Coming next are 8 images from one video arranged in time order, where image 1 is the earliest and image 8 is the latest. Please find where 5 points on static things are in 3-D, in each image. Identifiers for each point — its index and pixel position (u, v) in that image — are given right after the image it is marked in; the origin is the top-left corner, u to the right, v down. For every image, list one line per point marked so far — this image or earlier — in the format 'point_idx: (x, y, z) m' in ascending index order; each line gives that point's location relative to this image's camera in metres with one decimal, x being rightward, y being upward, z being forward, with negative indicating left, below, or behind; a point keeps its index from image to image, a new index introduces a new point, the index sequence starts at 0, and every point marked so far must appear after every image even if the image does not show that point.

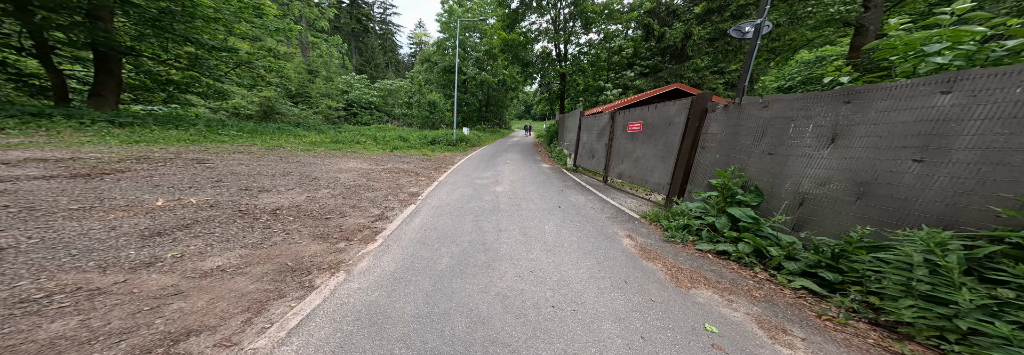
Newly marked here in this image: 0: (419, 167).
0: (-3.5, +0.4, +9.0) m
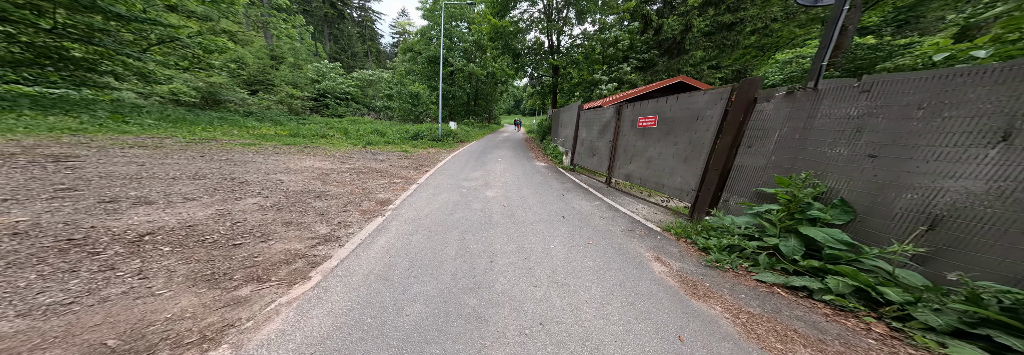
0: (-3.8, +0.4, +7.7) m
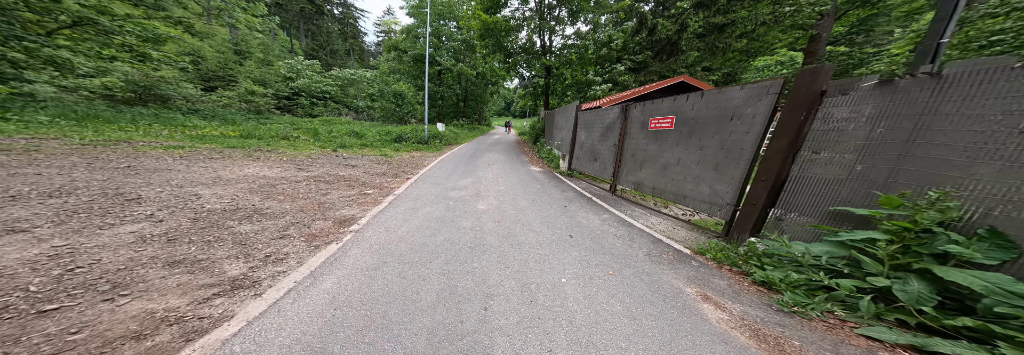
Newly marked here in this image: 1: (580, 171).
0: (-4.0, +0.2, +6.6) m
1: (+2.2, +0.2, +7.8) m
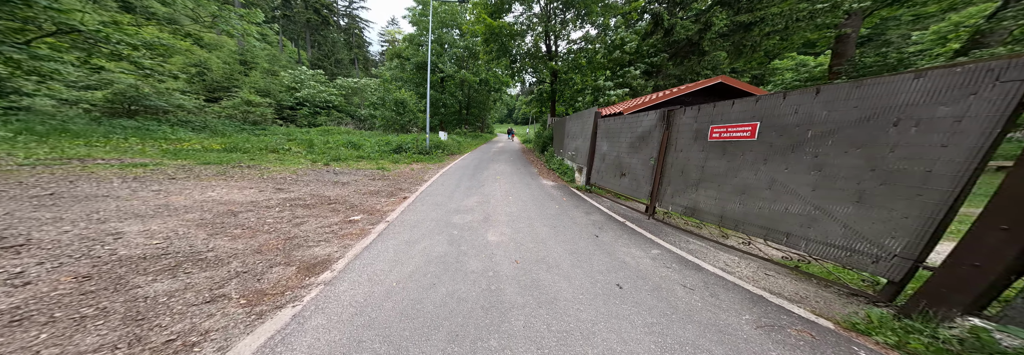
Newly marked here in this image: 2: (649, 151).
0: (-3.6, -0.3, +5.7) m
1: (+2.6, -0.2, +6.8) m
2: (+2.5, +0.5, +4.5) m
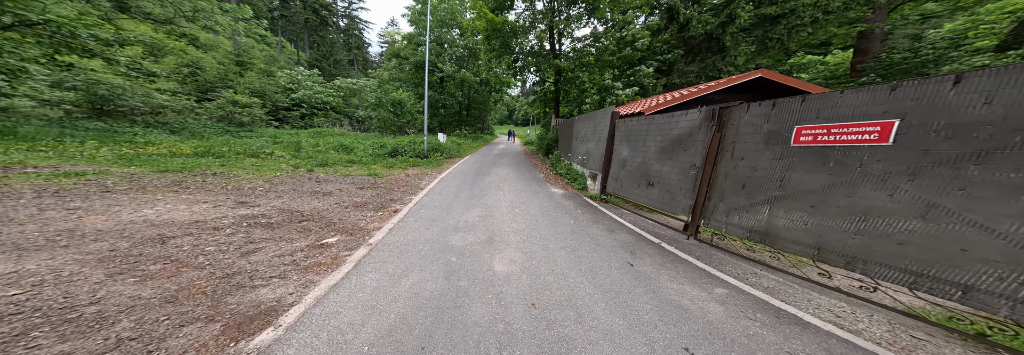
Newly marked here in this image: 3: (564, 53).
0: (-3.5, -0.5, +4.9) m
1: (+2.7, -0.4, +6.0) m
2: (+2.7, +0.3, +3.7) m
3: (+3.3, +7.7, +15.1) m
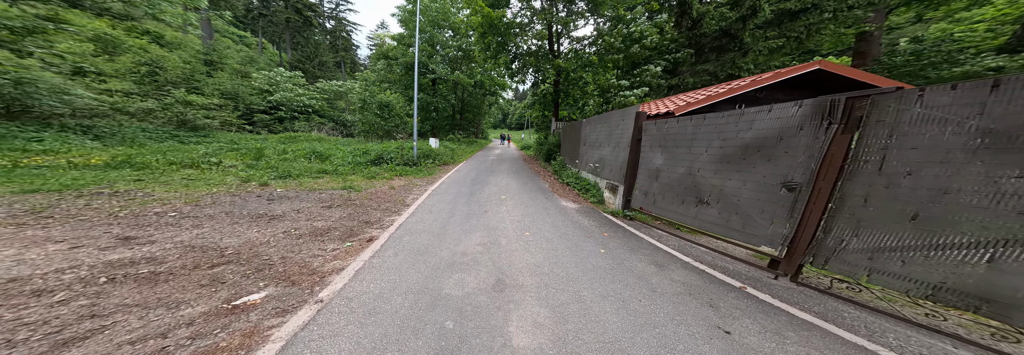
0: (-3.3, -0.7, +3.6) m
1: (+2.9, -0.7, +4.9) m
2: (+2.9, +0.1, +2.6) m
3: (+3.1, +7.3, +14.2) m
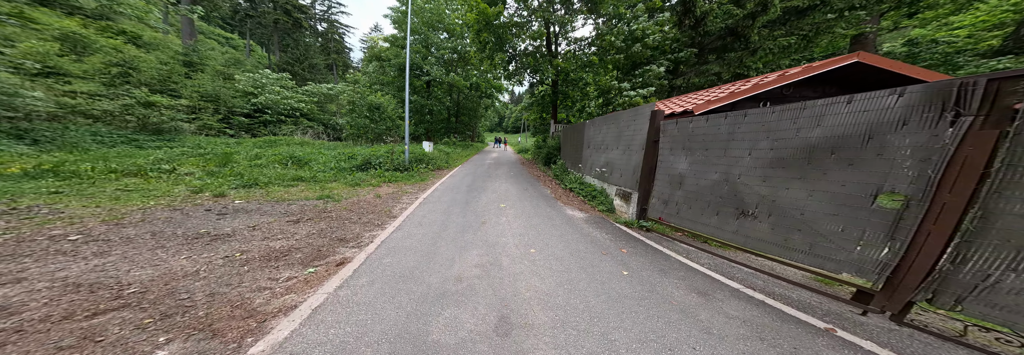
0: (-3.2, -0.9, +2.9) m
1: (+2.9, -0.8, +4.3) m
2: (+3.0, 0.0, +2.1) m
3: (+2.9, +7.0, +13.8) m
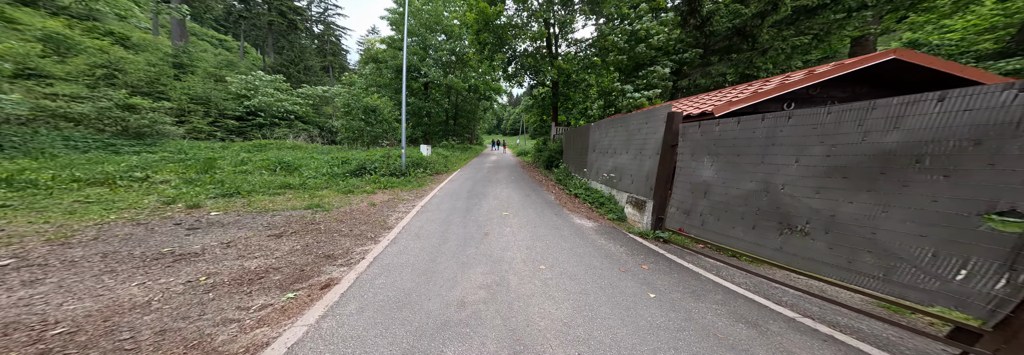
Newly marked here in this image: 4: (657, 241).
0: (-3.1, -1.0, +2.5) m
1: (+3.0, -0.9, +4.0) m
2: (+3.1, -0.1, +1.7) m
3: (+2.8, +6.8, +13.5) m
4: (+2.6, -1.1, +4.2) m
